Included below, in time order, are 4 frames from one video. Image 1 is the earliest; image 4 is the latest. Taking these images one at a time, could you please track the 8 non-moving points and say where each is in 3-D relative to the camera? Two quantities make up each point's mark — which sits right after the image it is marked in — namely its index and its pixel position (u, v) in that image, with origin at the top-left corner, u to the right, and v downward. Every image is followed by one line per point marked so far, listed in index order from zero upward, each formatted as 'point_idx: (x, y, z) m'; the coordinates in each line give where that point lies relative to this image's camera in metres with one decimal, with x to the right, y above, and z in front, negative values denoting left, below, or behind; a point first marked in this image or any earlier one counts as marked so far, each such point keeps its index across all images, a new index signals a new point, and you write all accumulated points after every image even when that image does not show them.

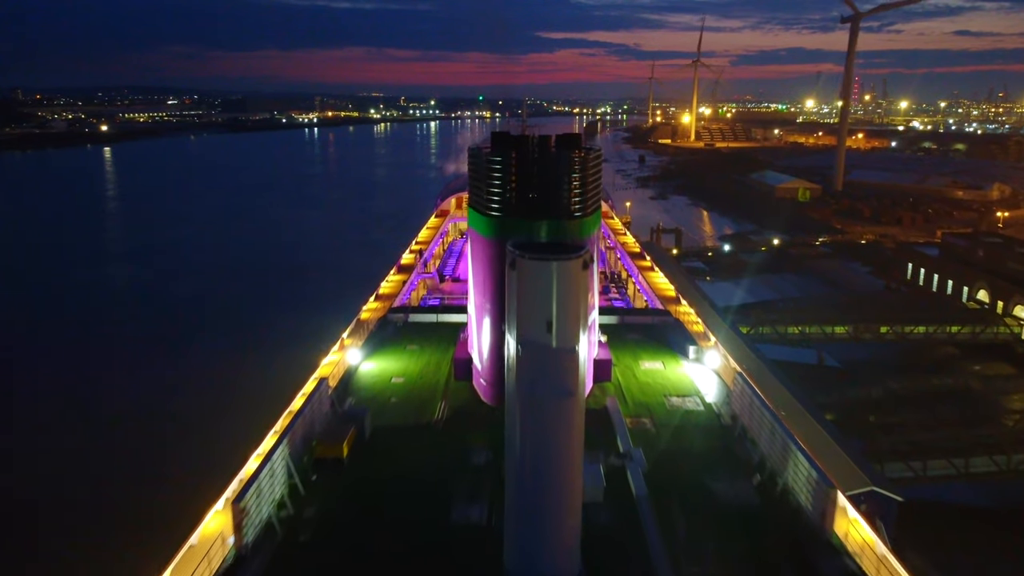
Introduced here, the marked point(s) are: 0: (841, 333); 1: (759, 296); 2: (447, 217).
0: (+7.1, -1.0, +14.7) m
1: (+6.9, -0.2, +19.3) m
2: (-1.3, +1.3, +13.0) m
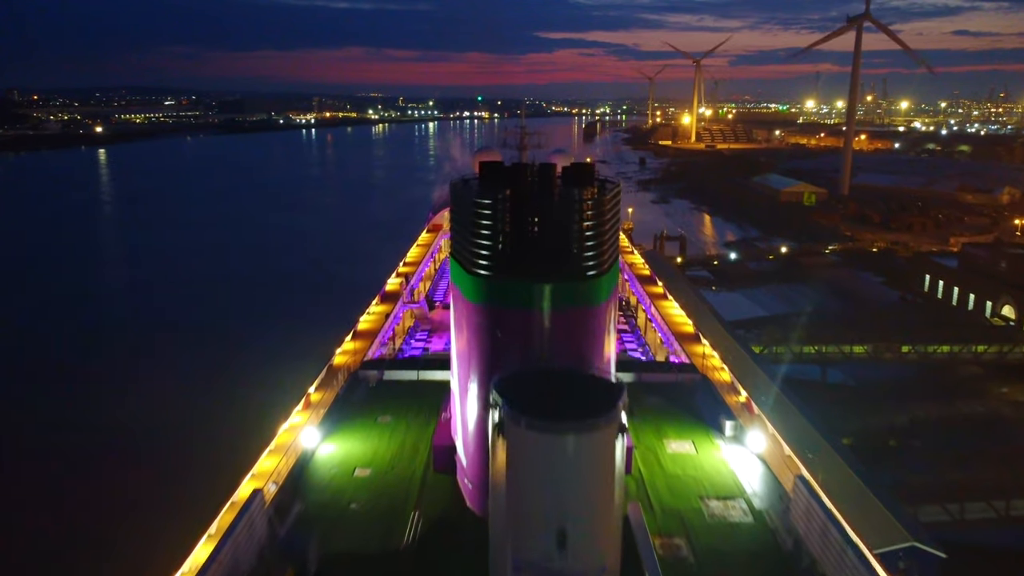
0: (+7.1, -1.3, +13.8) m
1: (+6.9, -0.5, +18.5) m
2: (-1.3, +0.9, +12.2) m
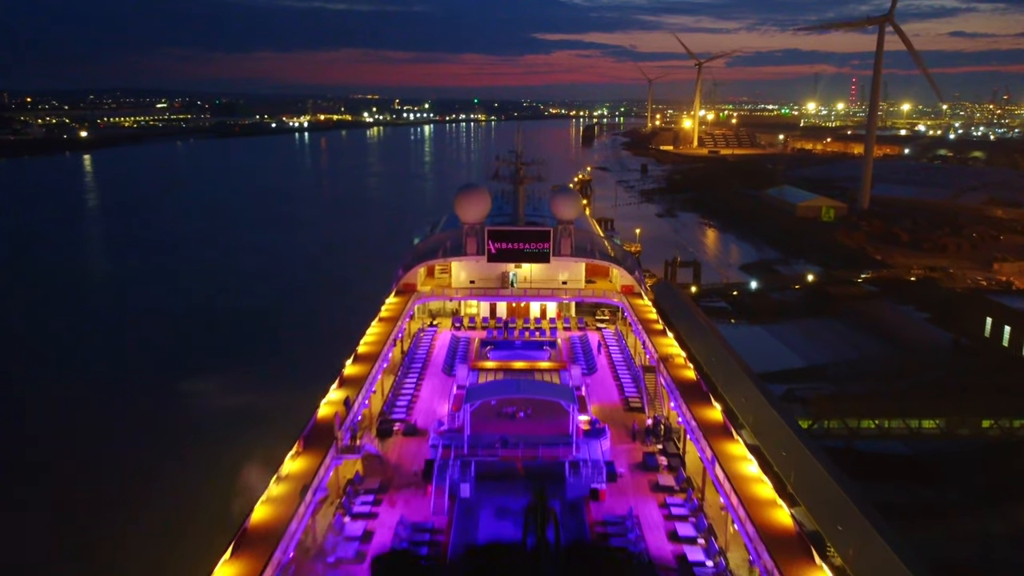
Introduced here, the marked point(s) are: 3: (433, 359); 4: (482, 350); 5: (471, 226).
0: (+7.0, -2.3, +11.4) m
1: (+6.8, -1.5, +16.1) m
2: (-1.4, -0.1, +9.7) m
3: (-0.9, -0.9, +8.2) m
4: (-0.4, -0.8, +8.3) m
5: (-0.6, +0.8, +9.5) m
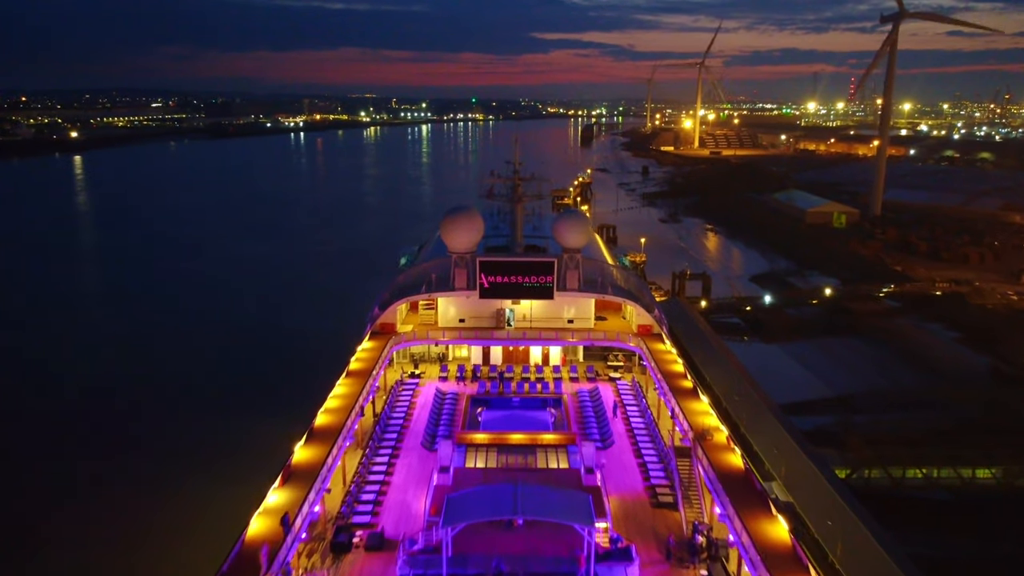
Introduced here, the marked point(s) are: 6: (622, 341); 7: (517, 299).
0: (+6.9, -2.8, +10.1) m
1: (+6.7, -1.9, +14.7) m
2: (-1.4, -0.5, +8.3) m
3: (-1.0, -1.4, +6.9) m
4: (-0.4, -1.2, +6.9) m
5: (-0.6, +0.4, +8.1) m
6: (+1.3, -0.6, +8.0) m
7: (+0.1, -0.1, +7.9) m
